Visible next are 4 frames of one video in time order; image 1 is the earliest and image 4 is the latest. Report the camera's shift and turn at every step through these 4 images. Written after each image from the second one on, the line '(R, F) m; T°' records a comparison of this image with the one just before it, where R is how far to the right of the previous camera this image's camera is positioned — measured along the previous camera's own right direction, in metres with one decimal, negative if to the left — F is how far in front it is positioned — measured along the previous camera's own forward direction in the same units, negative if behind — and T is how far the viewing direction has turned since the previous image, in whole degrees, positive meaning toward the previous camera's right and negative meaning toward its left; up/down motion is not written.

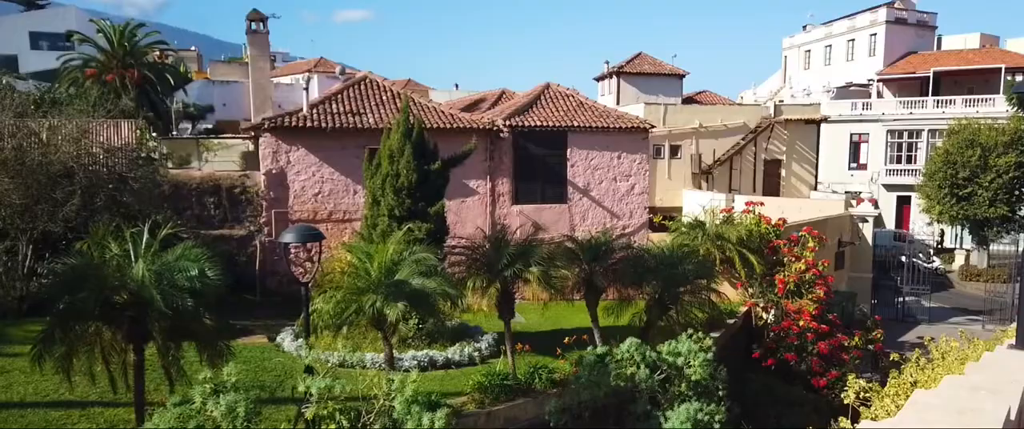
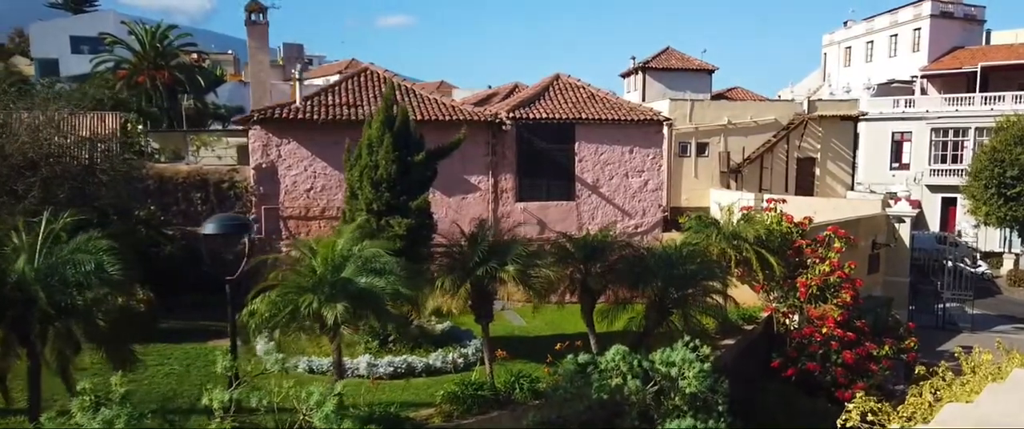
(+0.9, +1.1) m; -3°
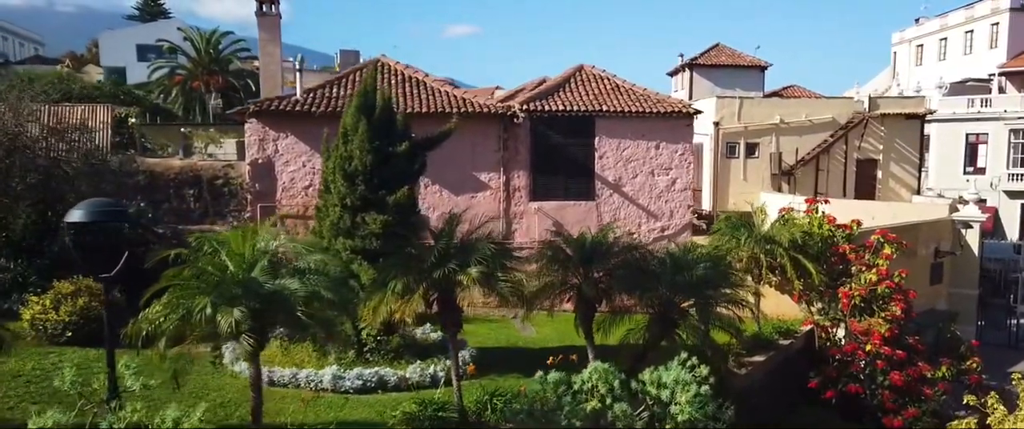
(+1.1, +1.5) m; -5°
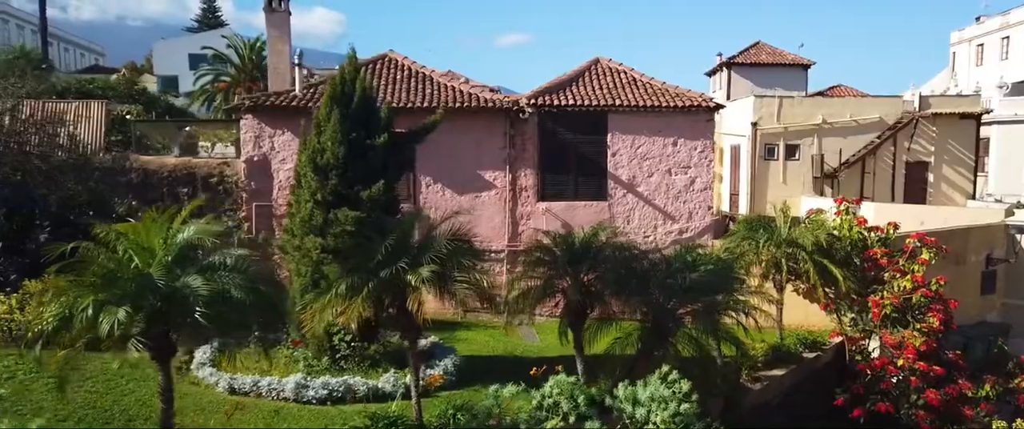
(+1.0, +1.0) m; -4°
